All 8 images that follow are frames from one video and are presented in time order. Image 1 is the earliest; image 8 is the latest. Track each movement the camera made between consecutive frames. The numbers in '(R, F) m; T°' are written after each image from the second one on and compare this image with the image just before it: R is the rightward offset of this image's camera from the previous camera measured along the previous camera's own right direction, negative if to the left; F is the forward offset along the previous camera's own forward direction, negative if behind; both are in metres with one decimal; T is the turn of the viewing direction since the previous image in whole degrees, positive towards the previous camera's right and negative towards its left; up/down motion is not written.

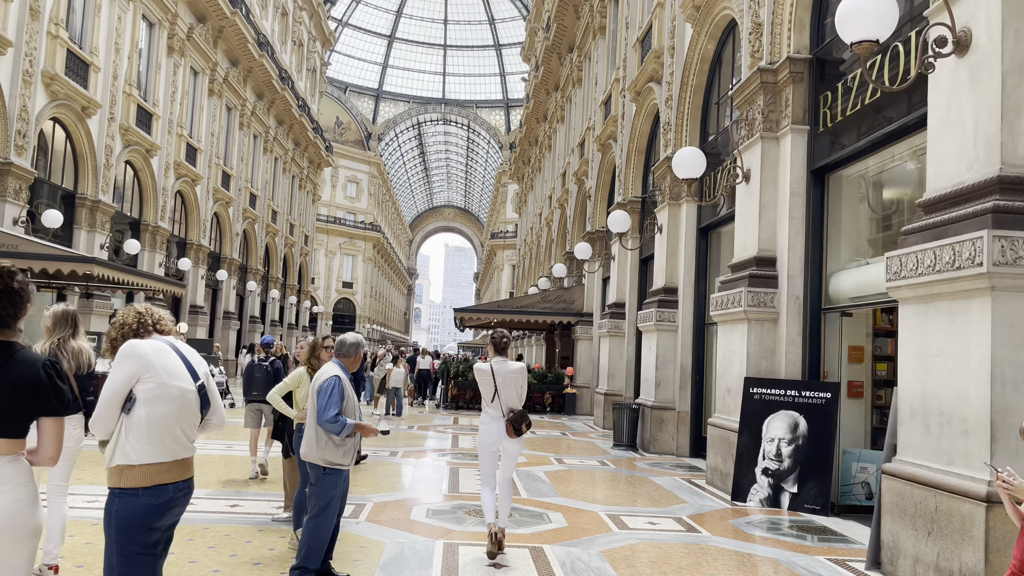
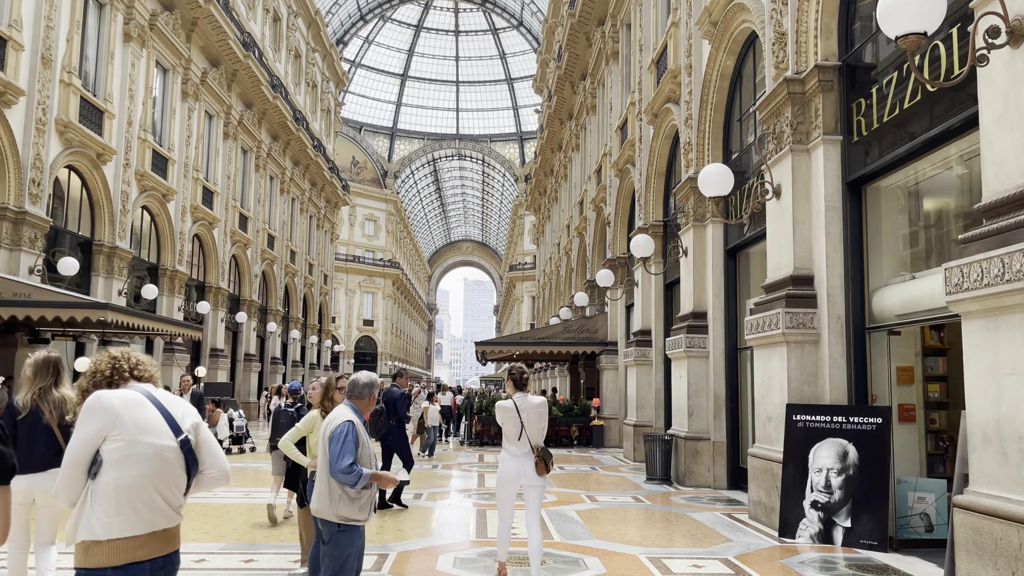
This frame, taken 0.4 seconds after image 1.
(0.0, +0.4) m; -1°
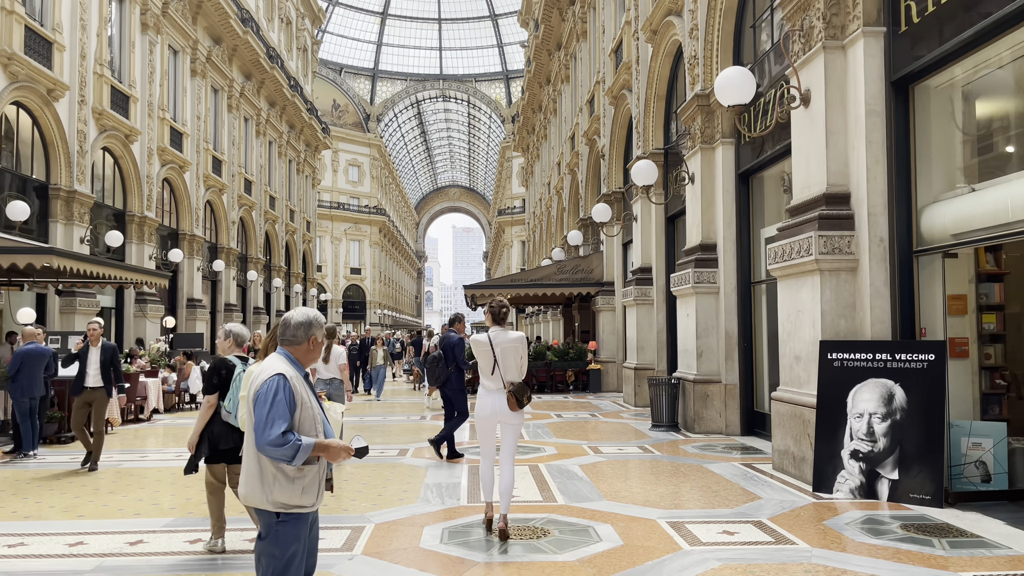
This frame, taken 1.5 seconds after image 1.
(0.0, +1.1) m; +1°
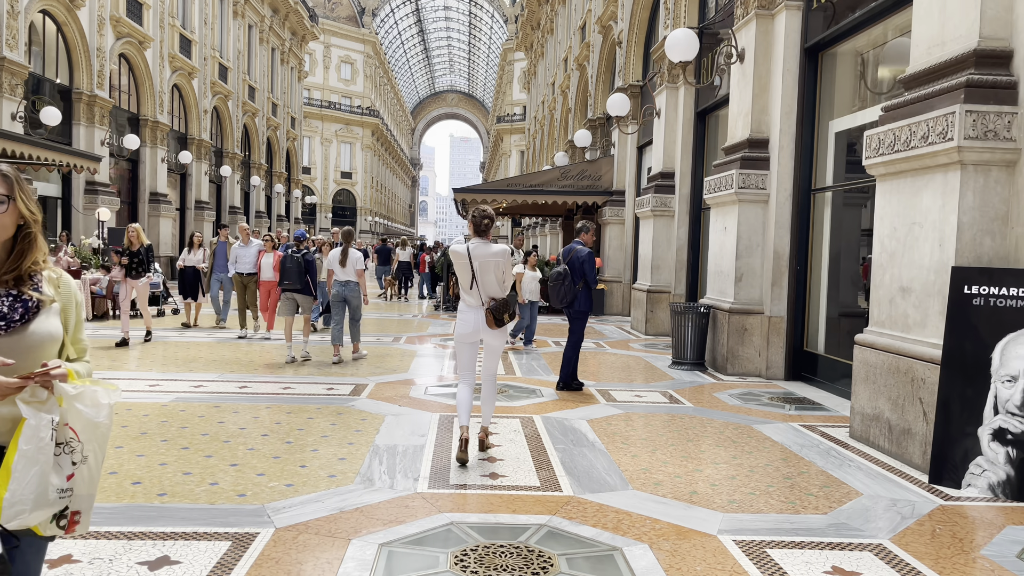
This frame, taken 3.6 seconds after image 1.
(0.0, +2.3) m; +1°
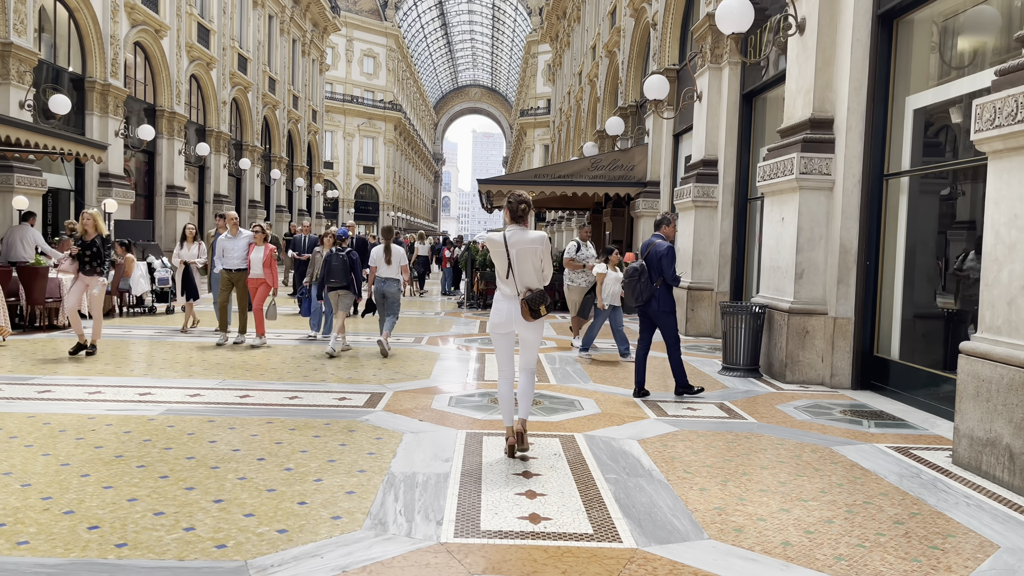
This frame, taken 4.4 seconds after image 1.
(-0.1, +0.9) m; -2°
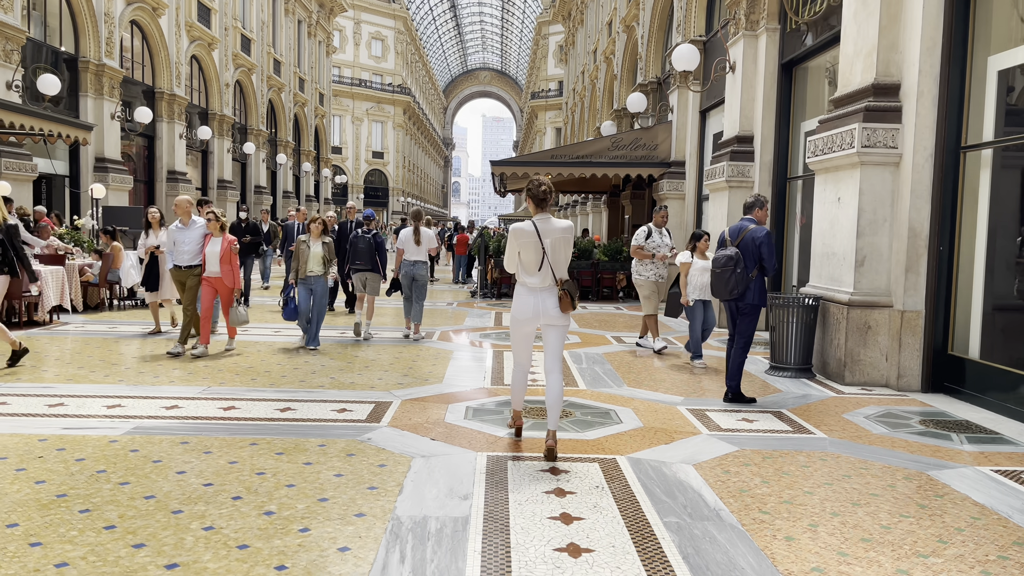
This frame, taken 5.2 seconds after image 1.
(-0.1, +0.9) m; -1°
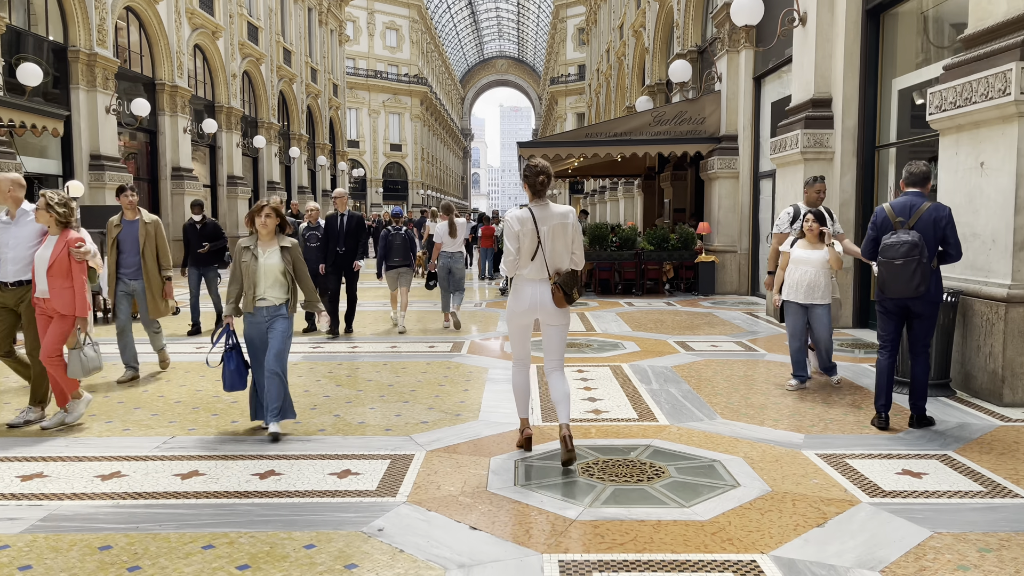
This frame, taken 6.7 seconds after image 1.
(-0.2, +1.6) m; -2°
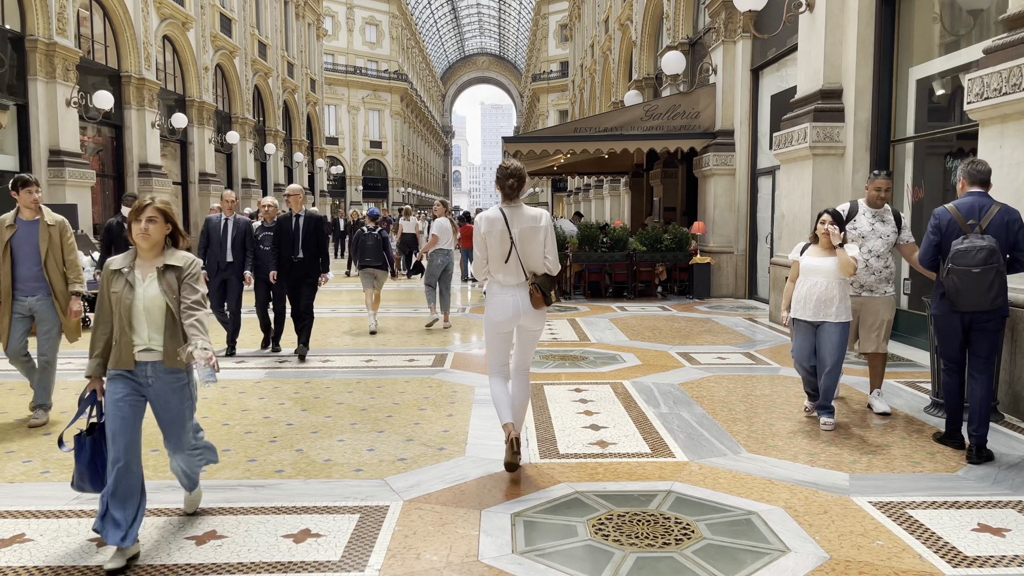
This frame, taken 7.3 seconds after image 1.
(-0.1, +0.7) m; +1°
